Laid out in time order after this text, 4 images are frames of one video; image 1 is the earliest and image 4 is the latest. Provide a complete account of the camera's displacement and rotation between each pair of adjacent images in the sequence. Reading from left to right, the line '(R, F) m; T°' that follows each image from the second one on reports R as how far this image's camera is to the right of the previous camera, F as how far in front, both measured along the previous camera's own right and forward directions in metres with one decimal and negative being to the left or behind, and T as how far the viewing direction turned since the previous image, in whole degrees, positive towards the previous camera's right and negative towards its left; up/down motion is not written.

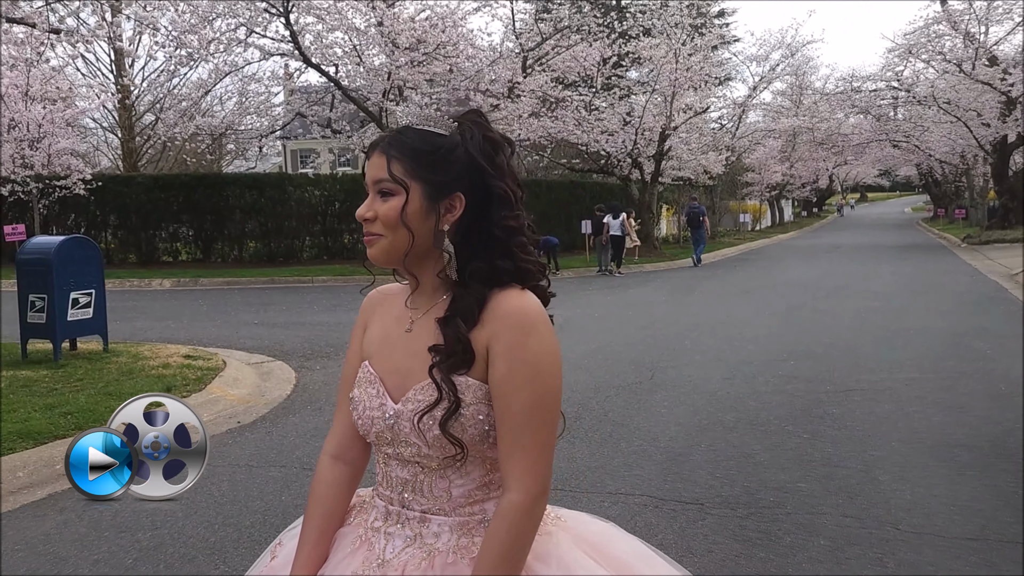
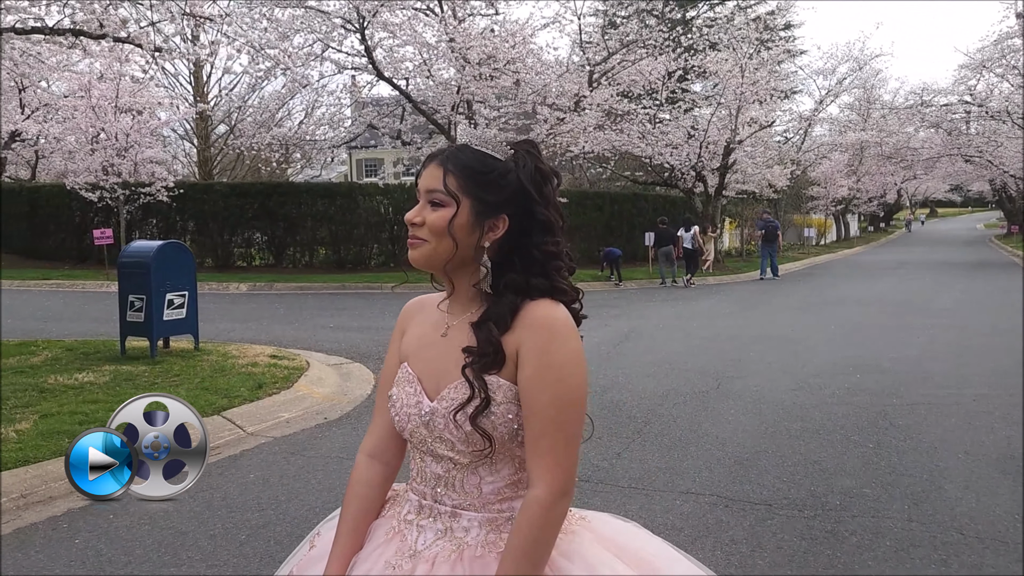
(-0.1, -0.3) m; -4°
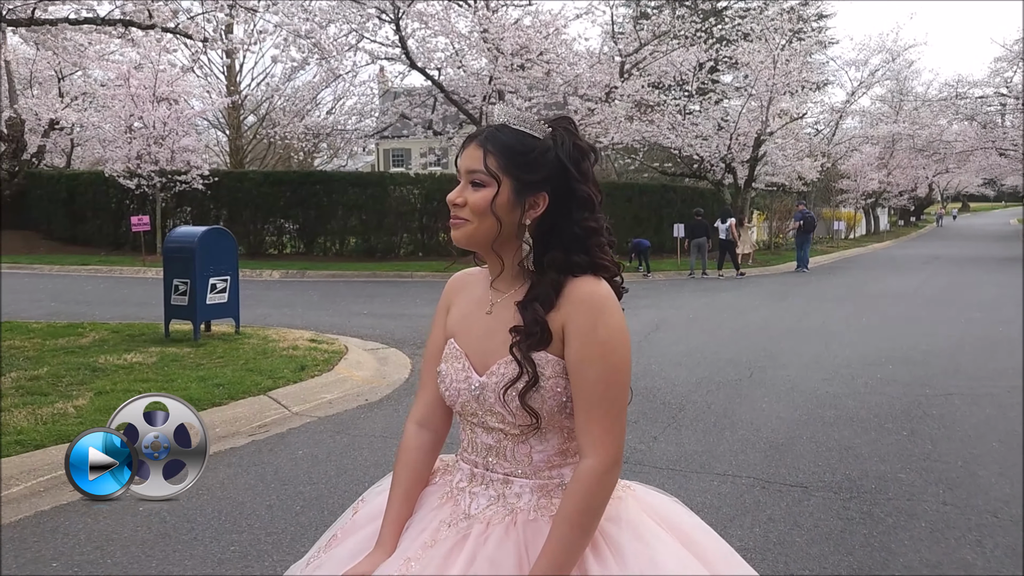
(-0.1, -0.1) m; -2°
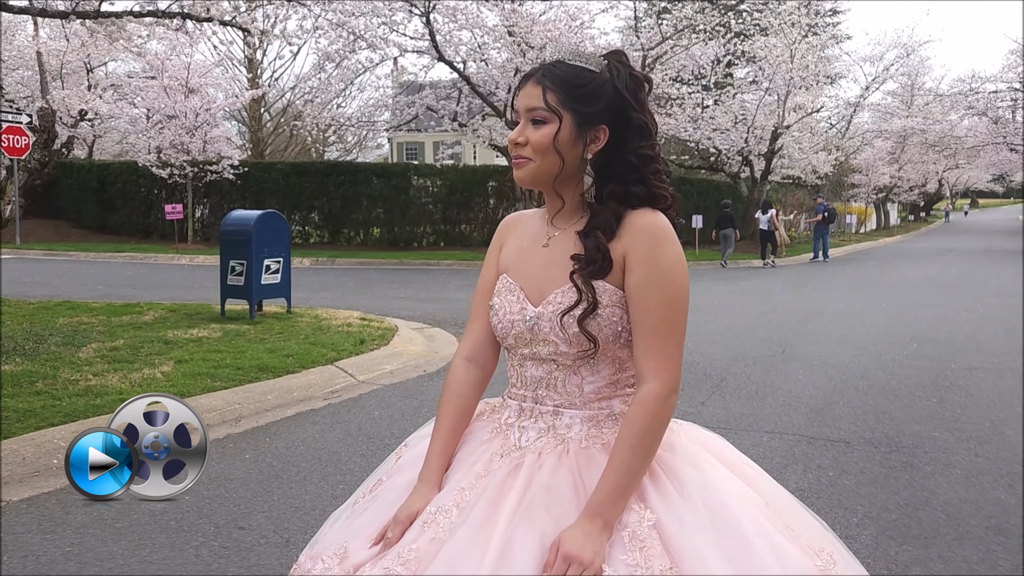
(-0.4, -0.4) m; 0°
